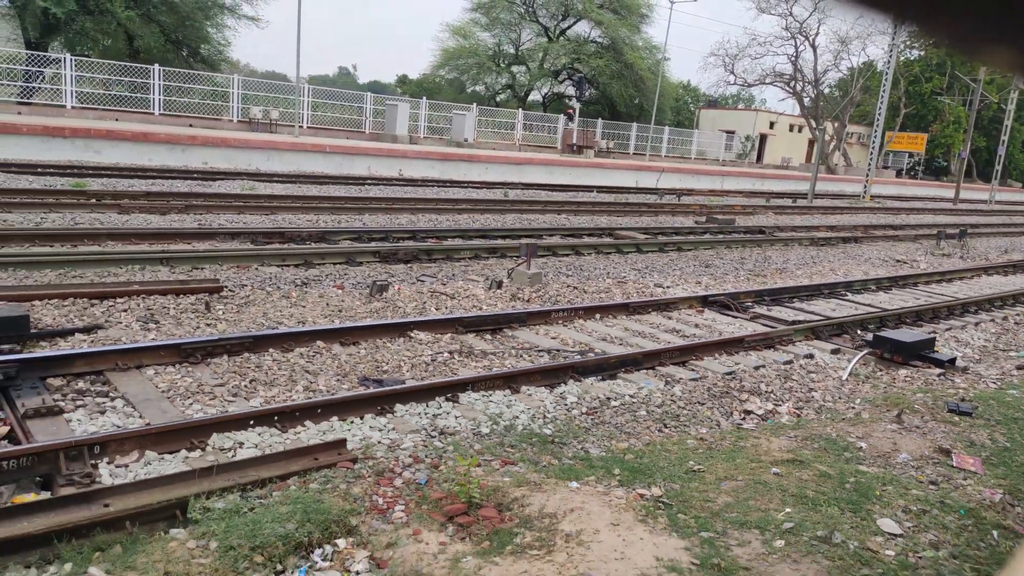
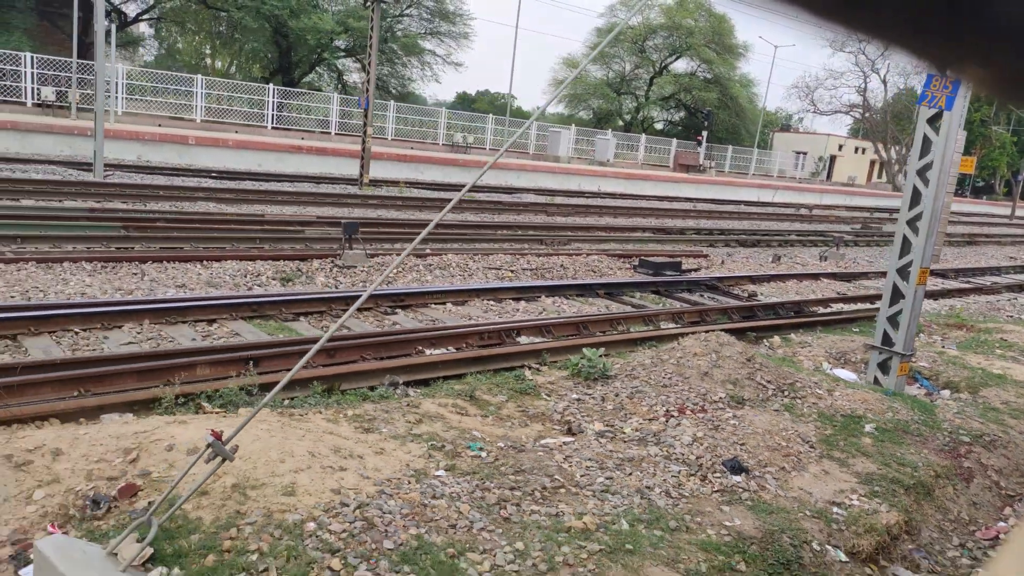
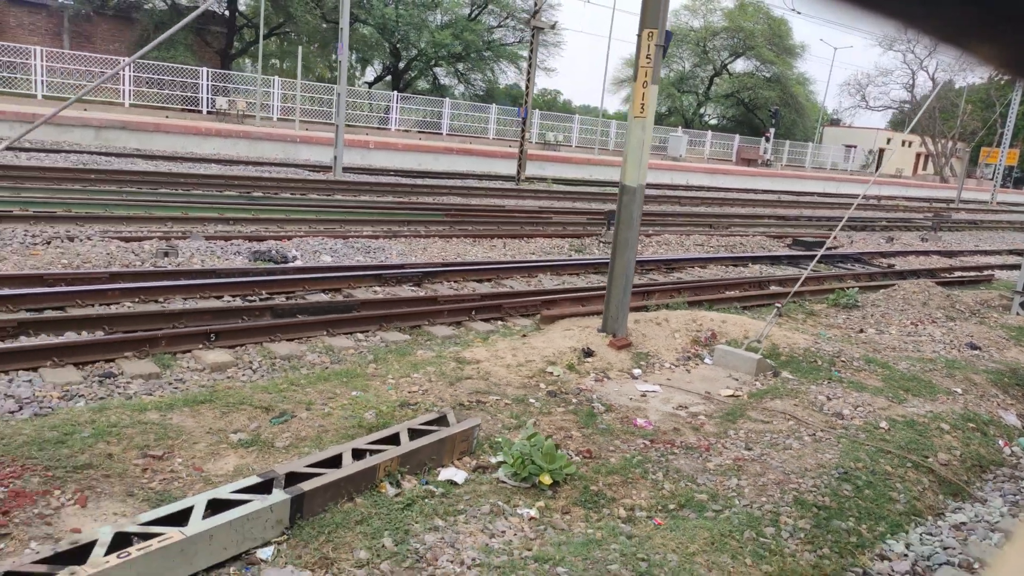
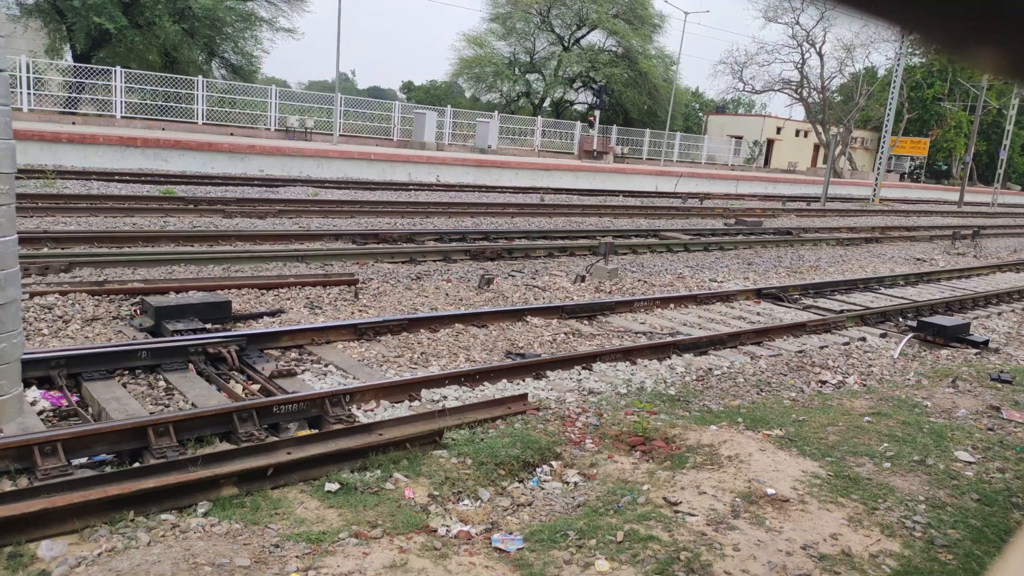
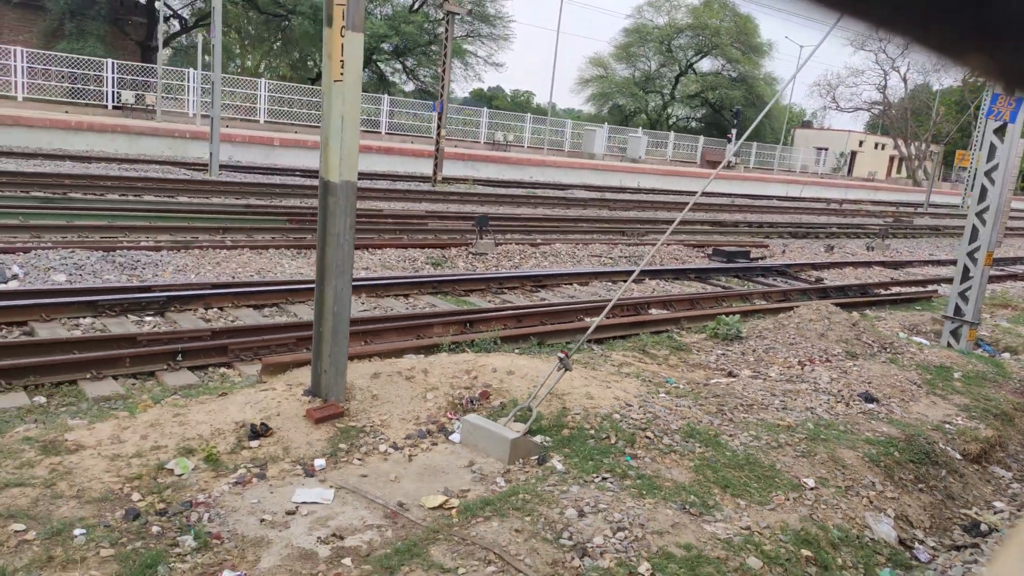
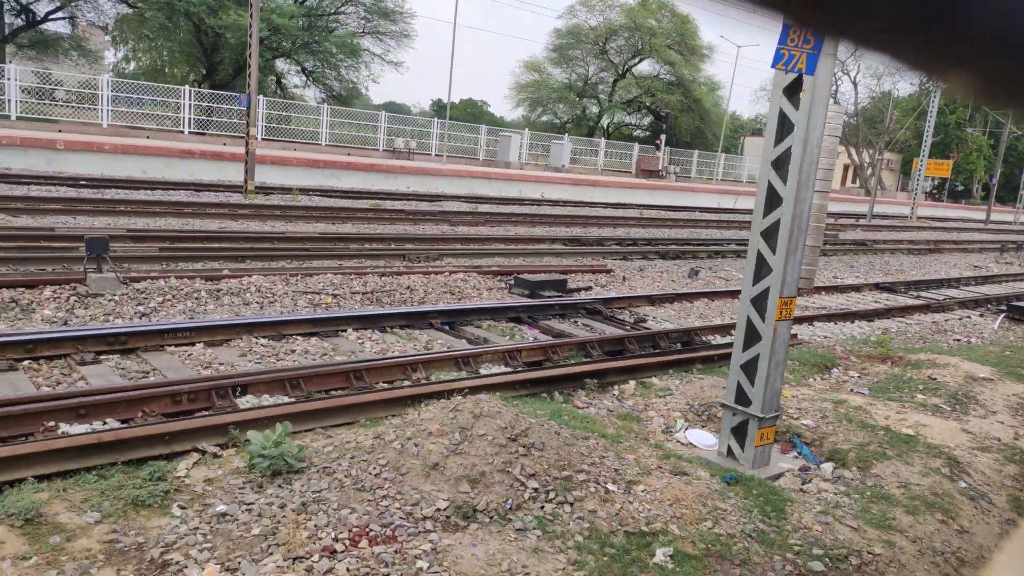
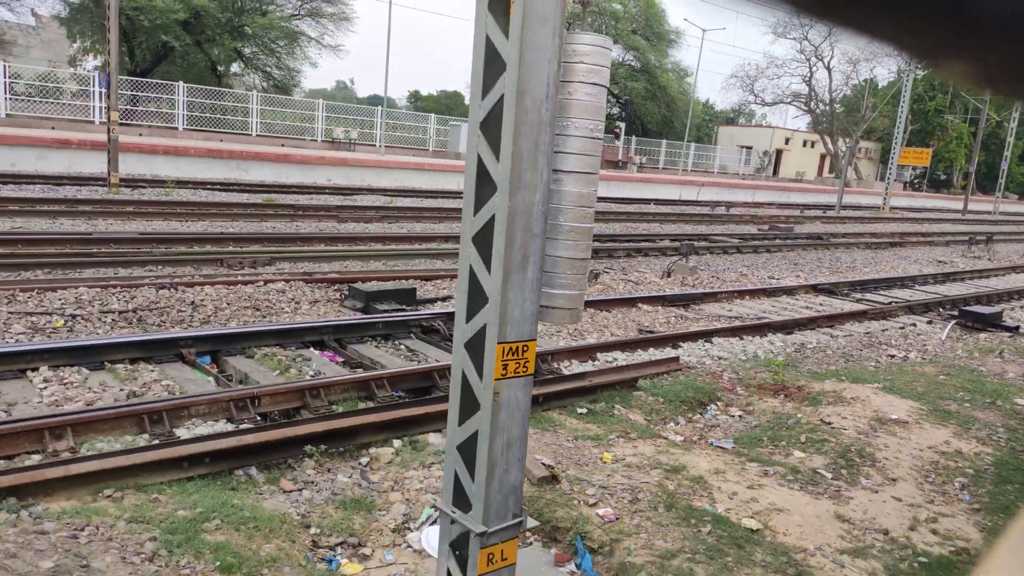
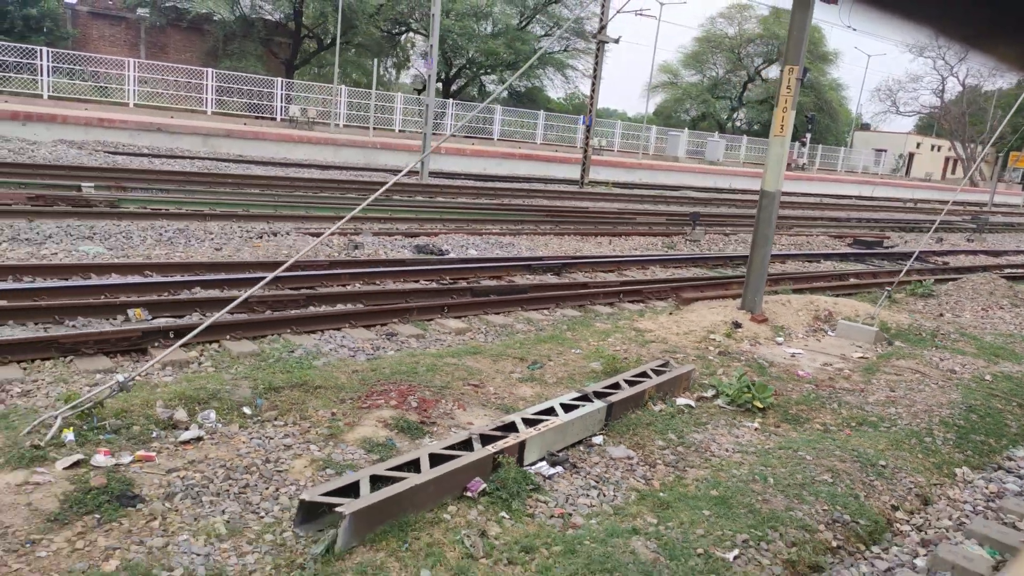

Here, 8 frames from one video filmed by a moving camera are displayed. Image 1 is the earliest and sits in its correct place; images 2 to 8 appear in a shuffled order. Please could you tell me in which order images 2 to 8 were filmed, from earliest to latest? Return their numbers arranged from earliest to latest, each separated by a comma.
4, 7, 6, 2, 5, 3, 8
